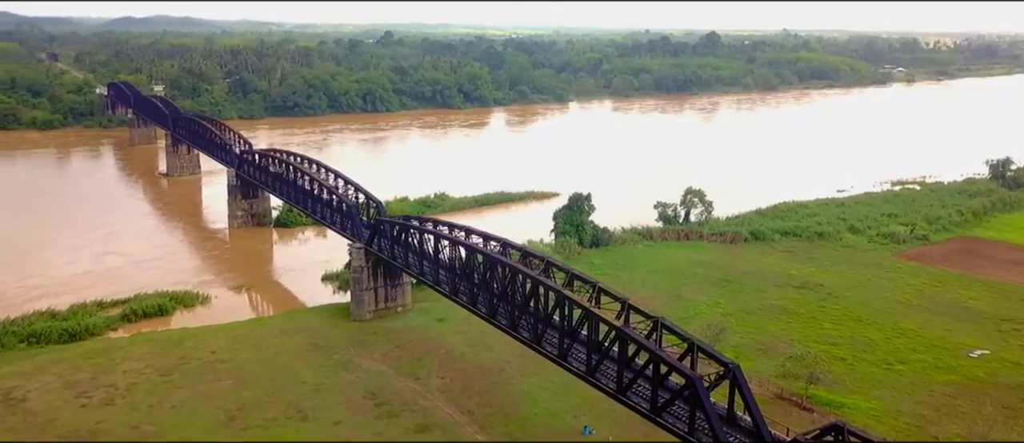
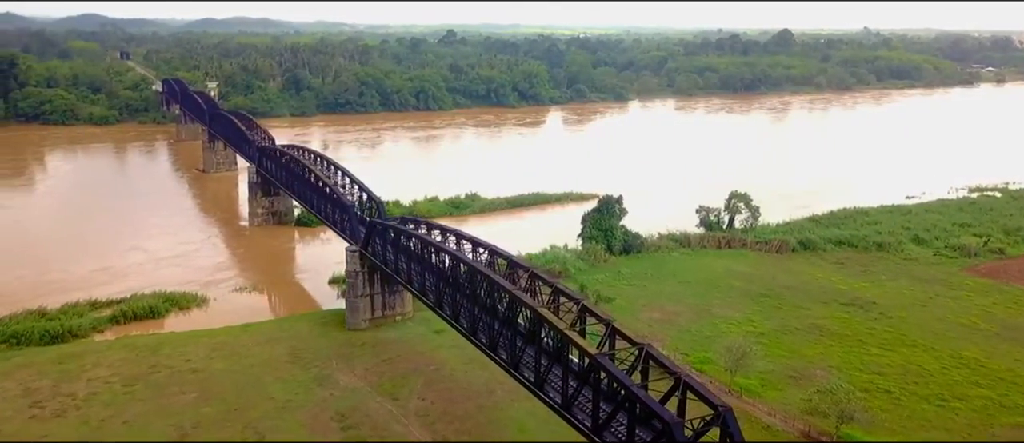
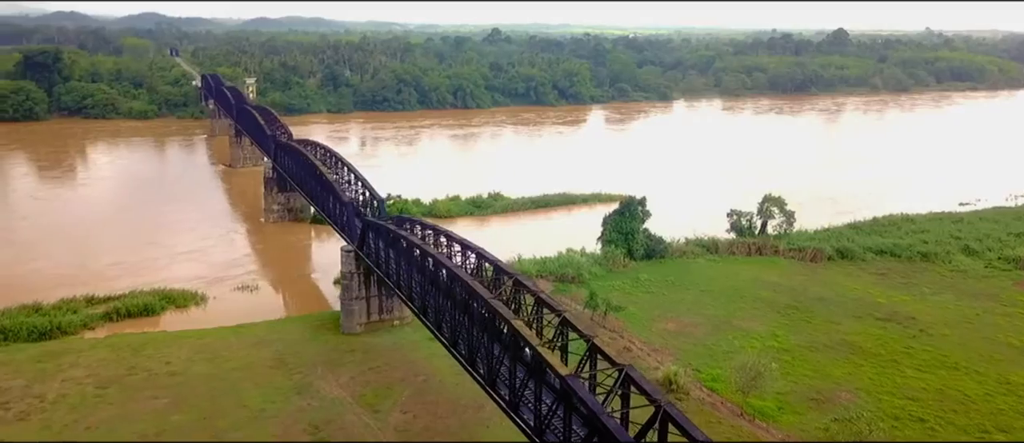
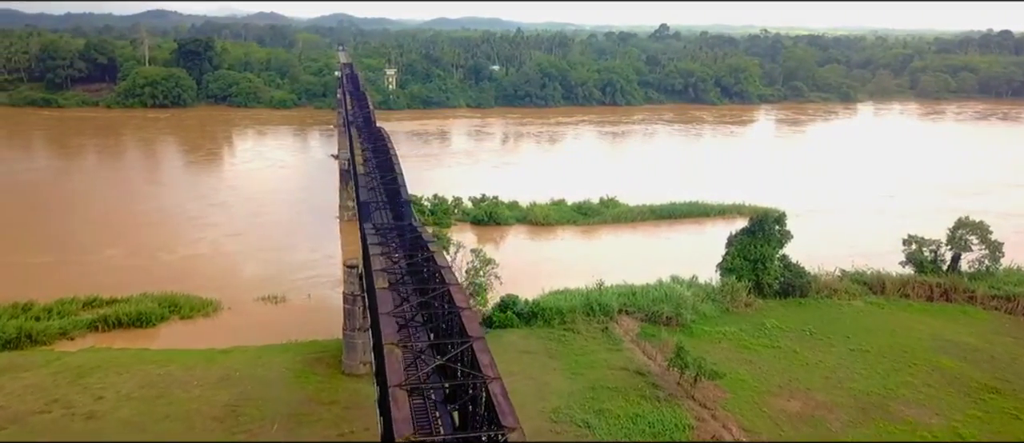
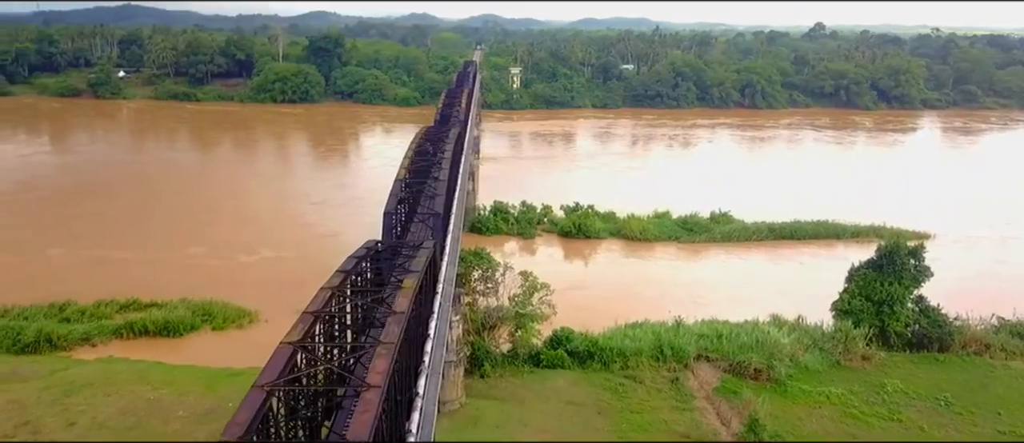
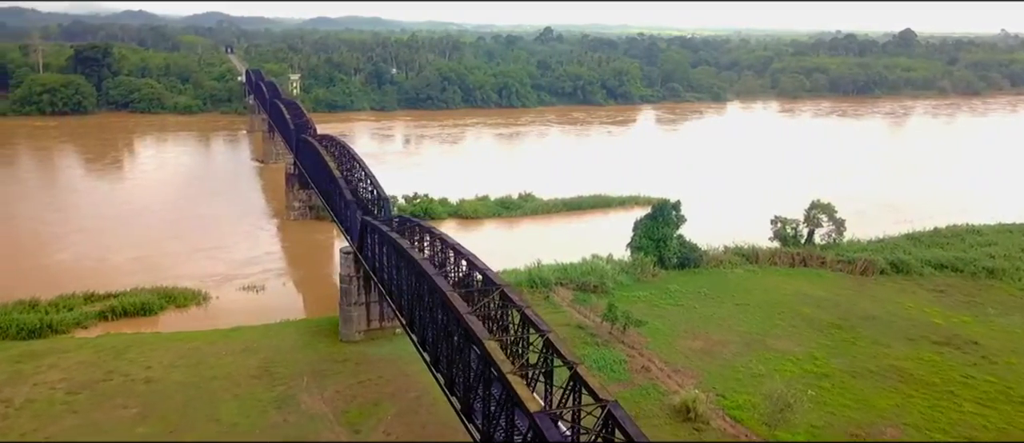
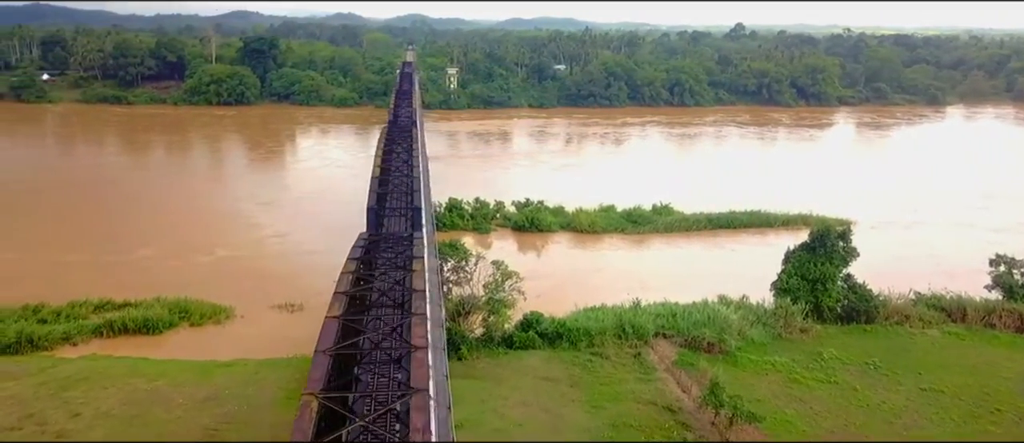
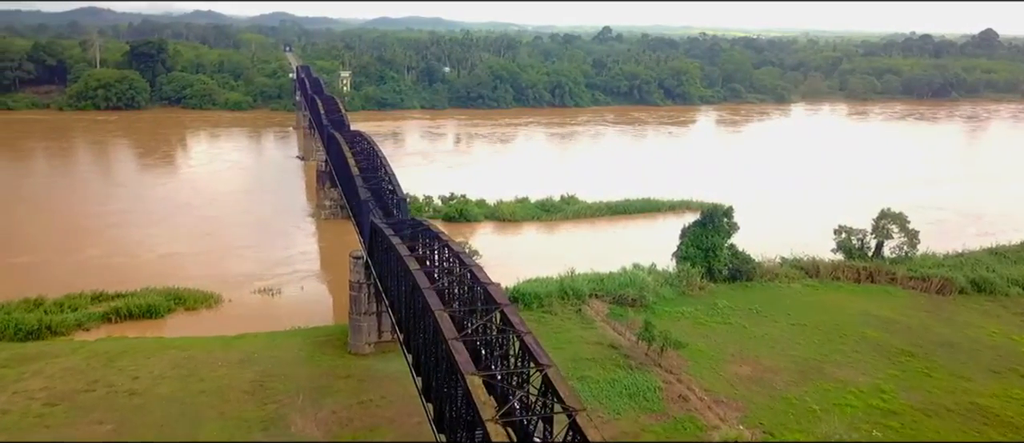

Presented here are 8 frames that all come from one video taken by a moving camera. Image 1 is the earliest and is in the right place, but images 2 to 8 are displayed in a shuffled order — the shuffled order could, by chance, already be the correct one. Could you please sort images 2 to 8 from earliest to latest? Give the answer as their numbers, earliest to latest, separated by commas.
2, 3, 6, 8, 4, 7, 5
